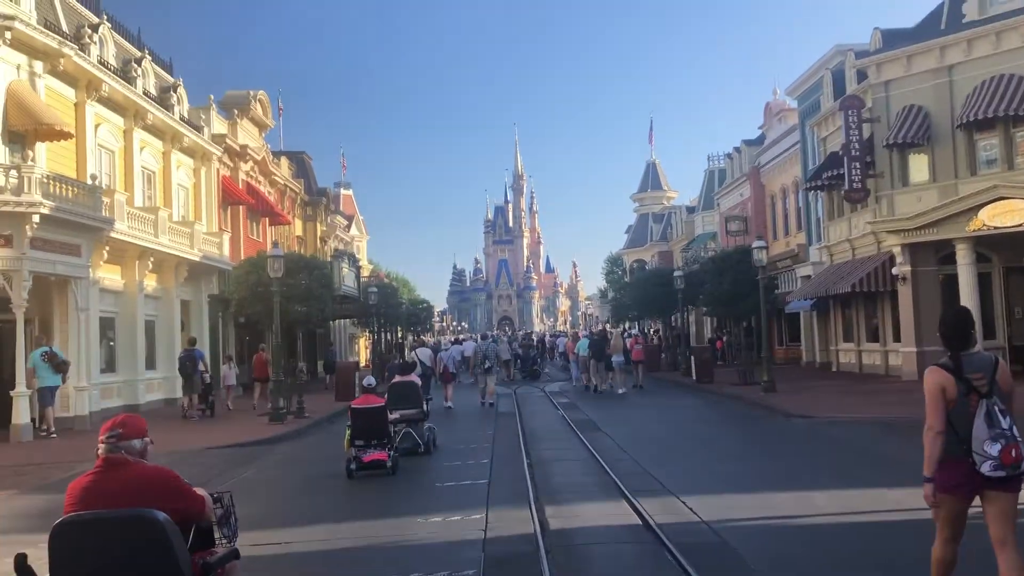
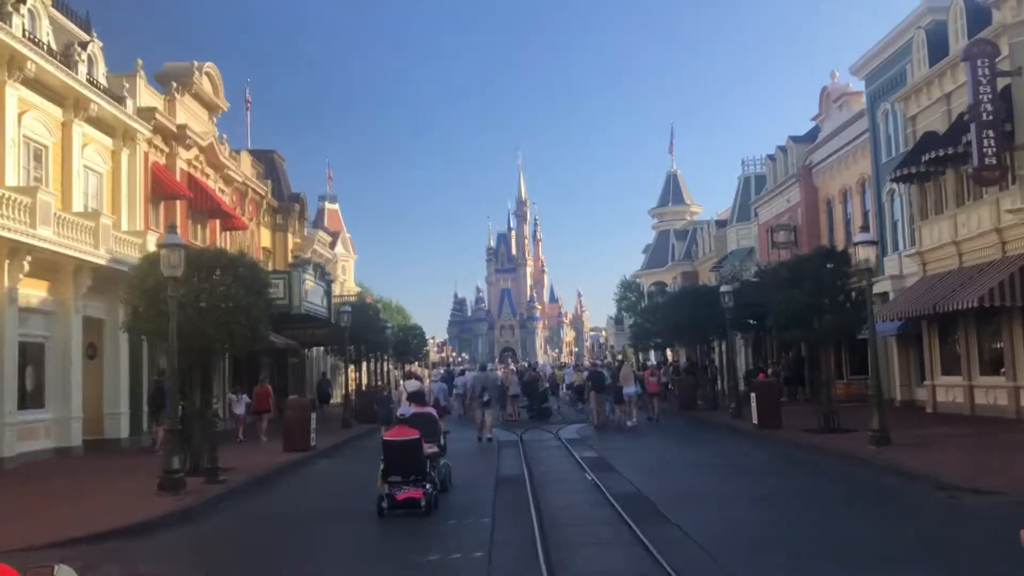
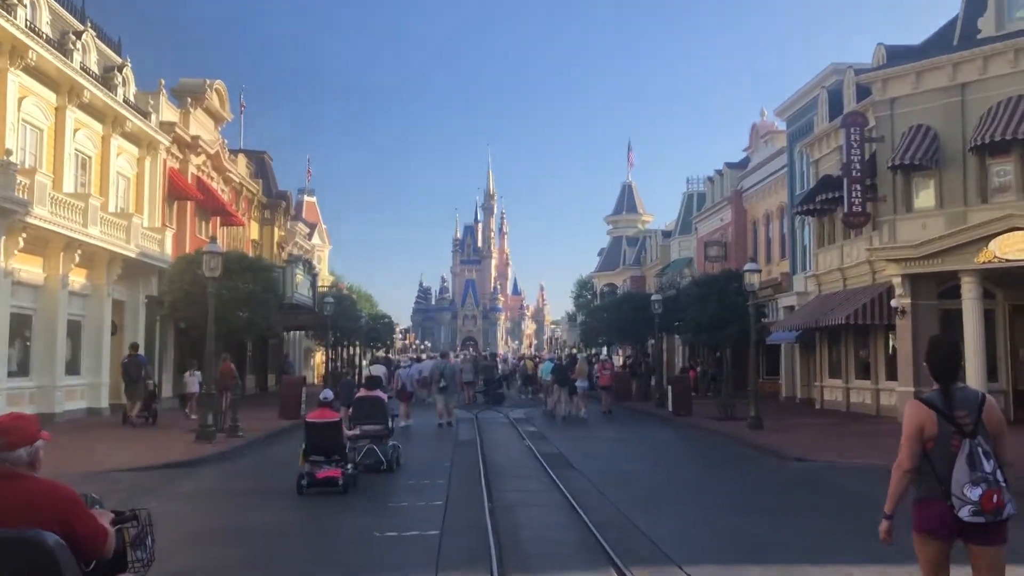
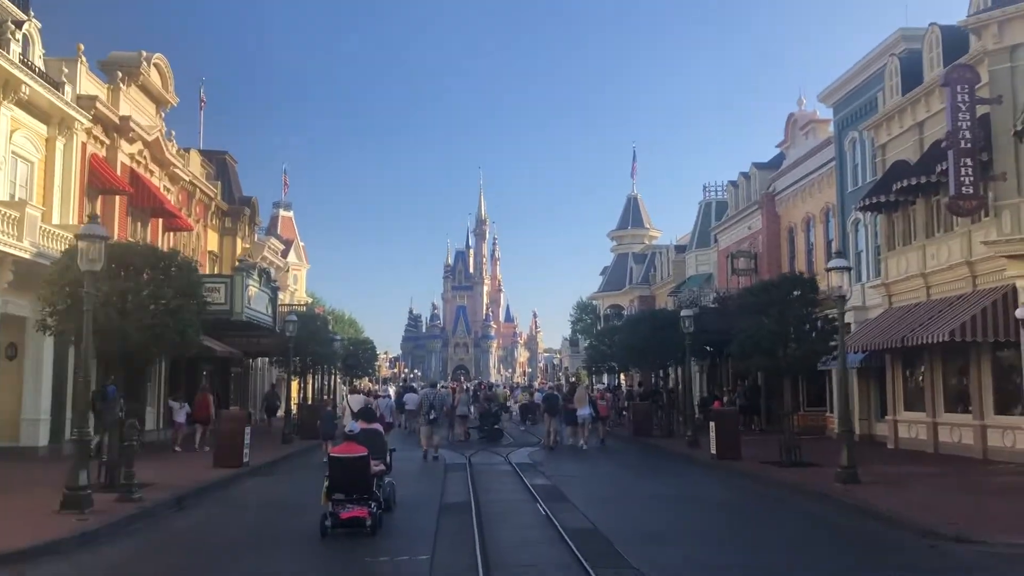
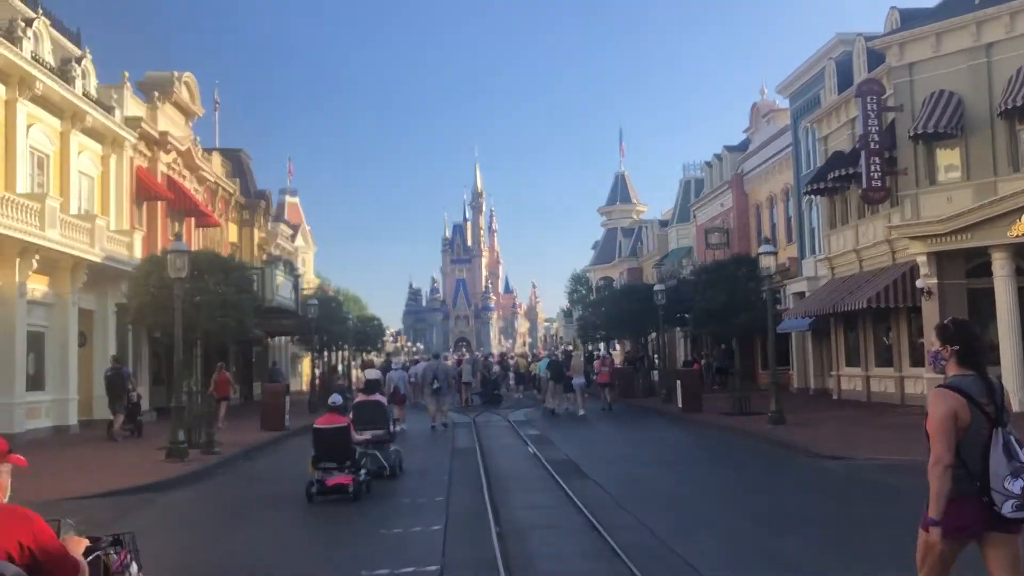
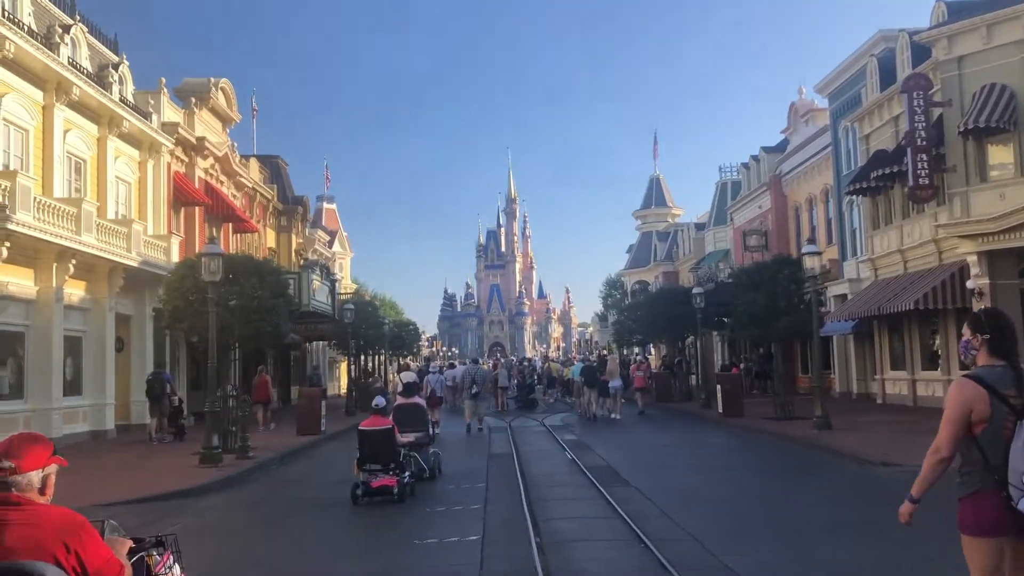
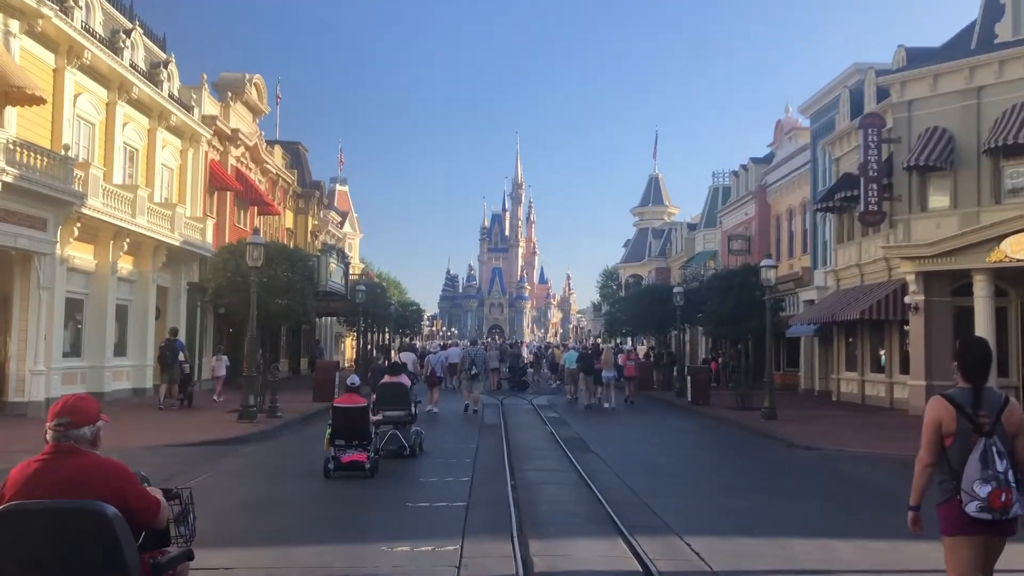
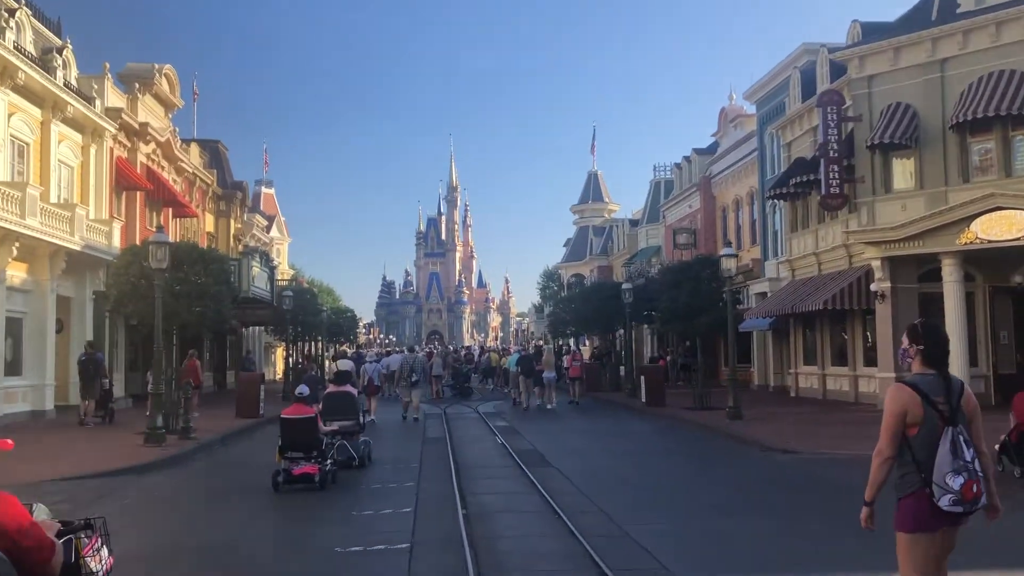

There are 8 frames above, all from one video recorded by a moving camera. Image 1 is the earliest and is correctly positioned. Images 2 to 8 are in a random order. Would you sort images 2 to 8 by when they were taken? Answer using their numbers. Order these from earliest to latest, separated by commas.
7, 3, 8, 5, 6, 2, 4
